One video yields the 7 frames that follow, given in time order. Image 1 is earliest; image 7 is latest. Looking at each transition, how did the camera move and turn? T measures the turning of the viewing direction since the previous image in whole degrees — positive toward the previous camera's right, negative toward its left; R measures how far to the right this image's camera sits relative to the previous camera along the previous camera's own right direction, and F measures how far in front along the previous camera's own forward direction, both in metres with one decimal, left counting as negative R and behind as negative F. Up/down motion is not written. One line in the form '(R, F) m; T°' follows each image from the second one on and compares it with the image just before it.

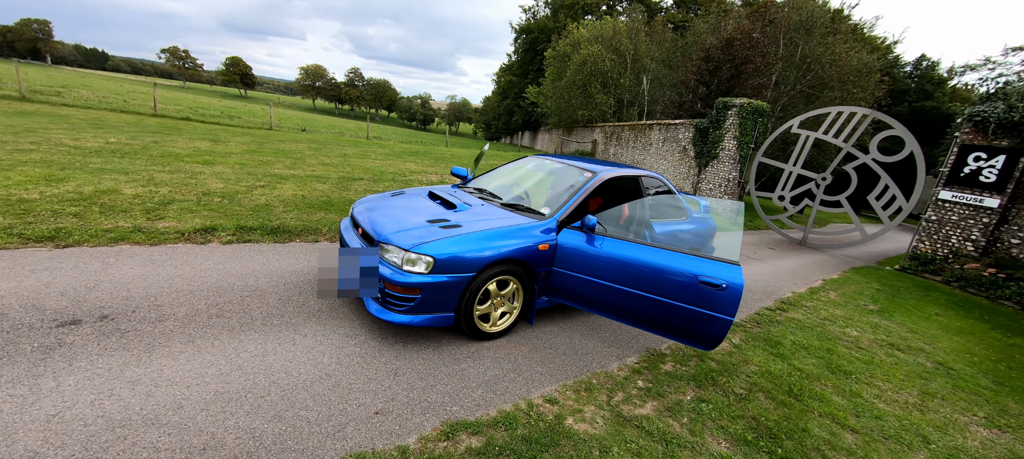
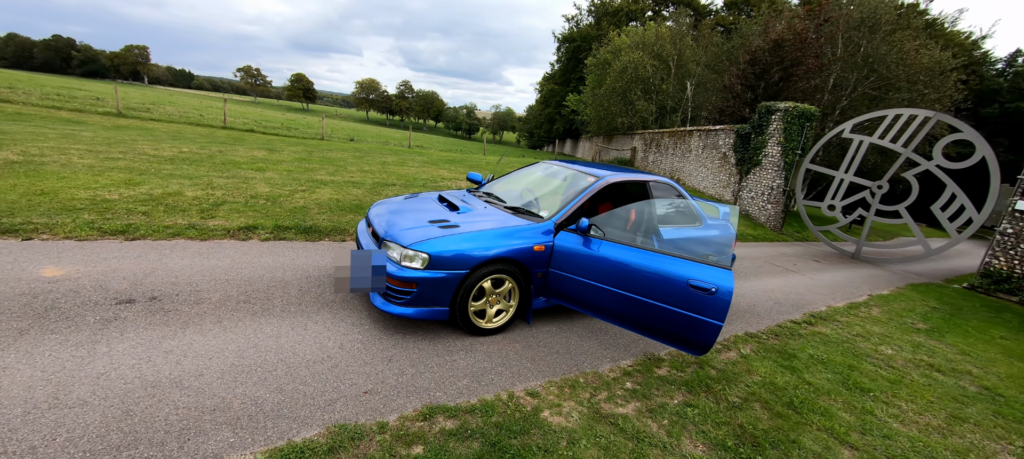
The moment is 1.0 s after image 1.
(+0.5, -0.2) m; -7°
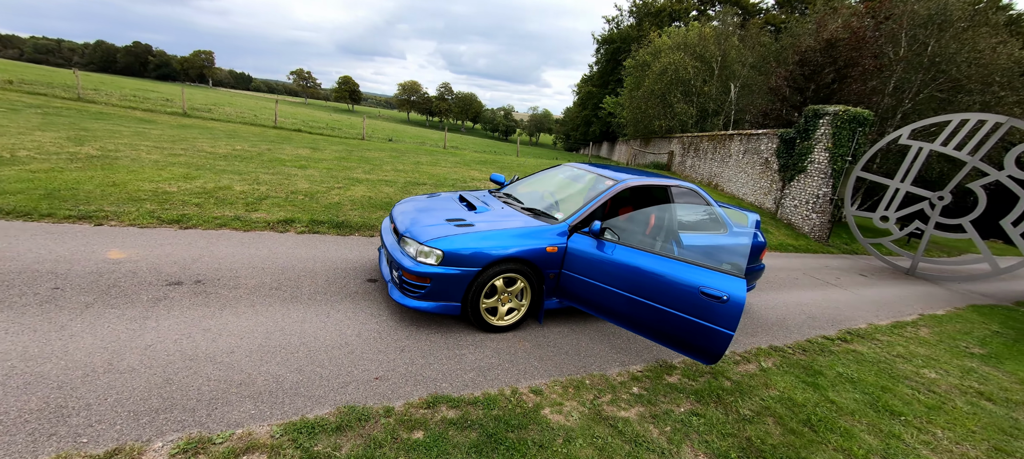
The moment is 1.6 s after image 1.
(+0.2, -0.1) m; -5°
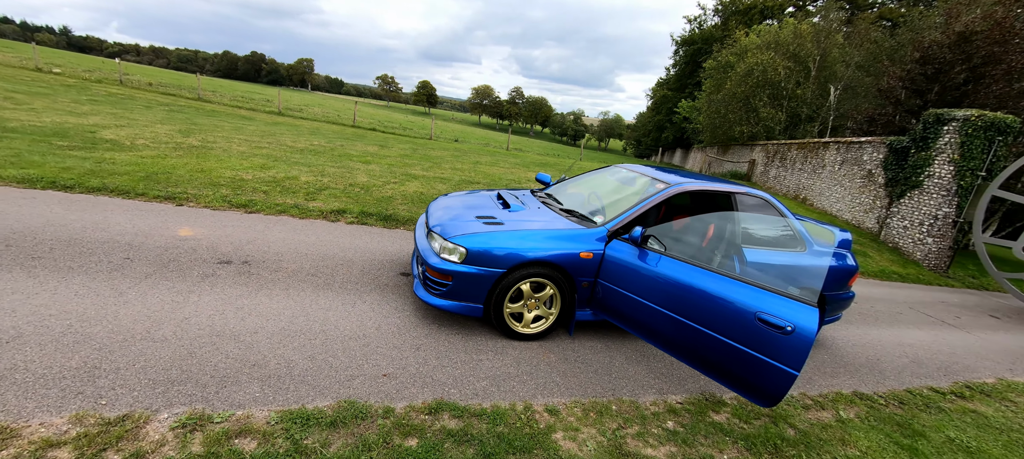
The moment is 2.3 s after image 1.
(+0.3, +0.3) m; -10°
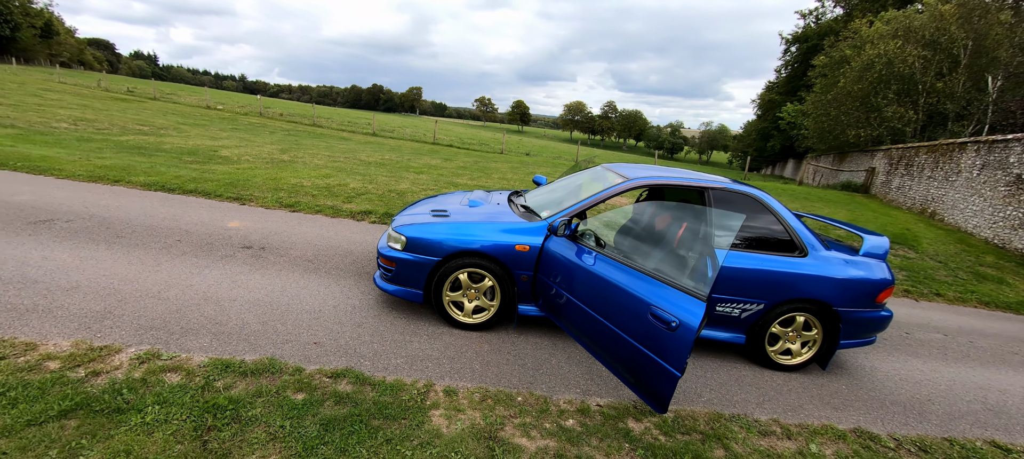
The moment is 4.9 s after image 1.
(+1.4, +0.1) m; -14°
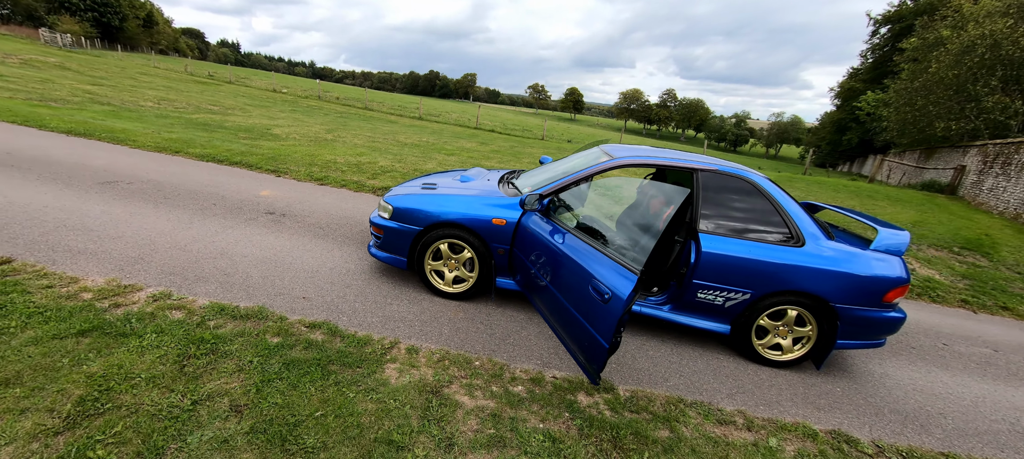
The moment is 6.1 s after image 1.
(+0.7, 0.0) m; -7°
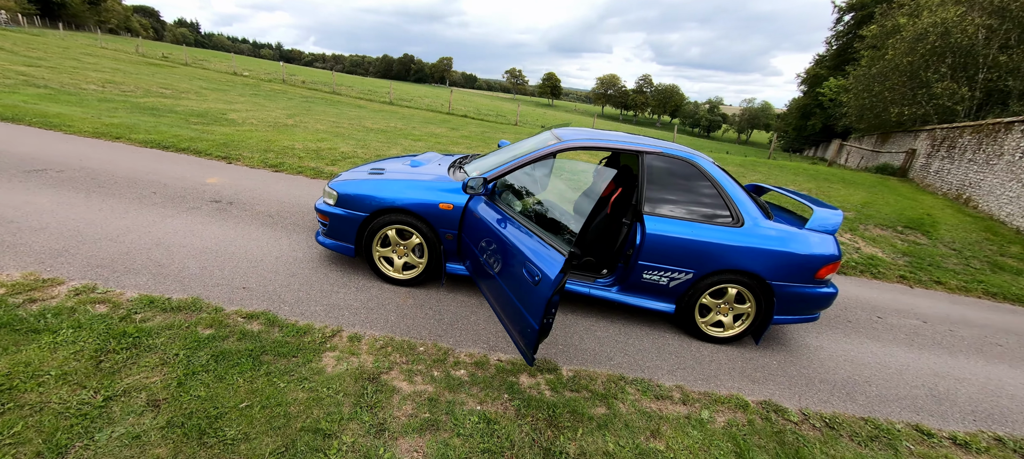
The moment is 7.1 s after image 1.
(+0.3, 0.0) m; +3°
